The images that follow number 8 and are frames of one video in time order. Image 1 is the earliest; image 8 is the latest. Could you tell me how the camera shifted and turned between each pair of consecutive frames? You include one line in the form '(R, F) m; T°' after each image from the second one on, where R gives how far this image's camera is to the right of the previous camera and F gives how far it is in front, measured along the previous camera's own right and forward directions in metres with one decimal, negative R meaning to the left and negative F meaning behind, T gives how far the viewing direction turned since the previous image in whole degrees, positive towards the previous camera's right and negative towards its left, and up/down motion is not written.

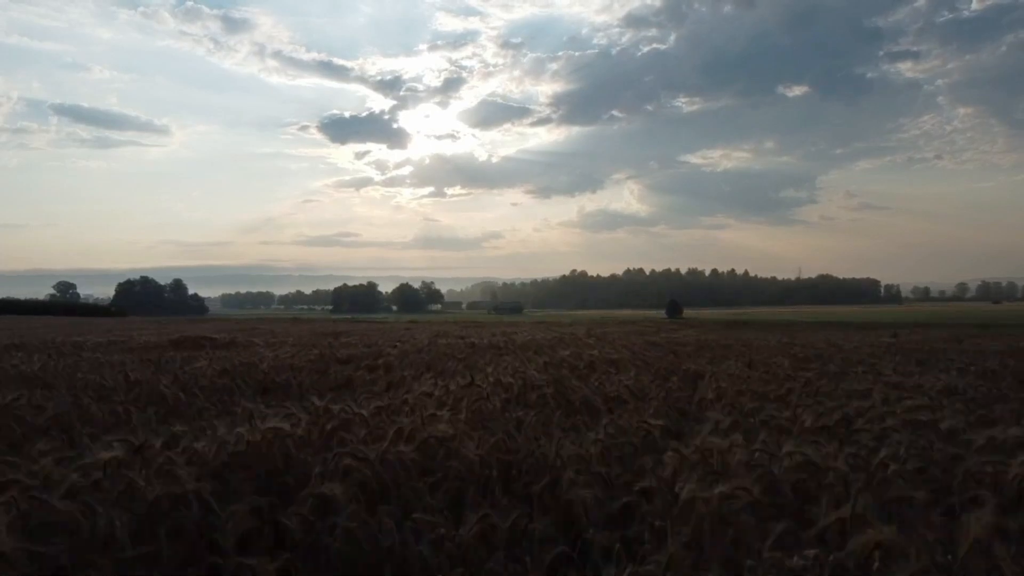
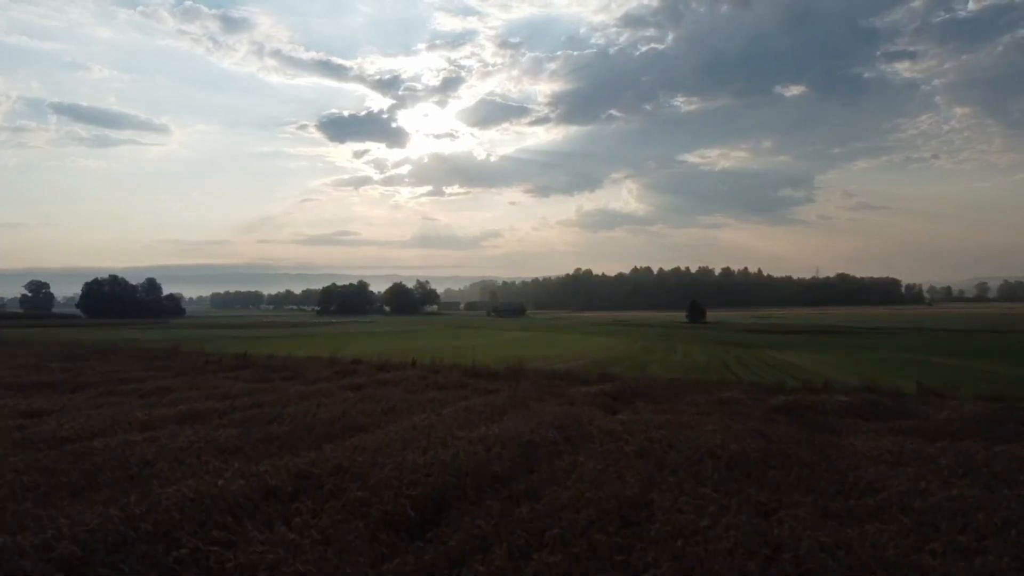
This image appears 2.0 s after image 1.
(-0.3, +5.4) m; 0°
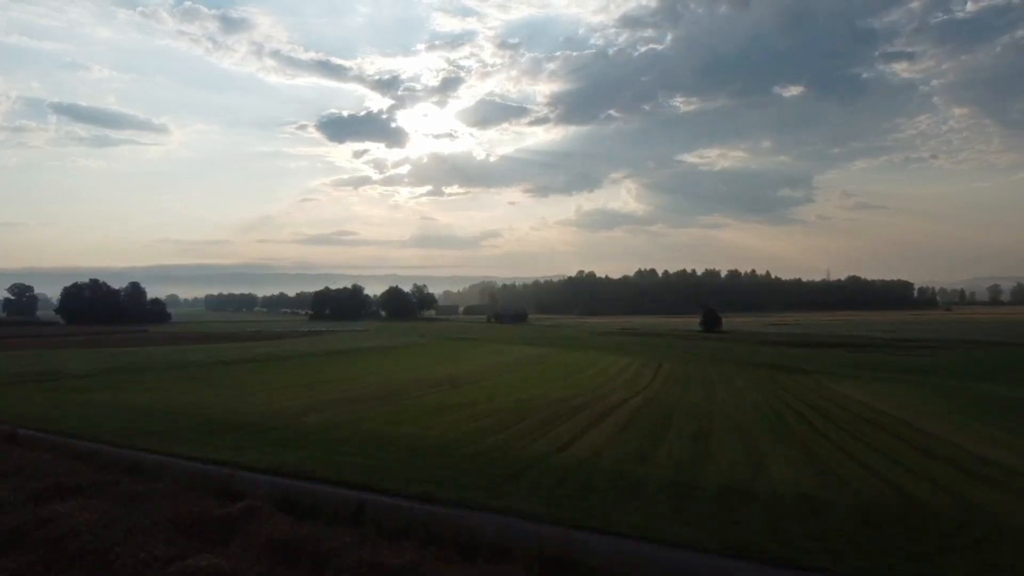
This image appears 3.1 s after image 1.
(-0.2, +3.1) m; 0°
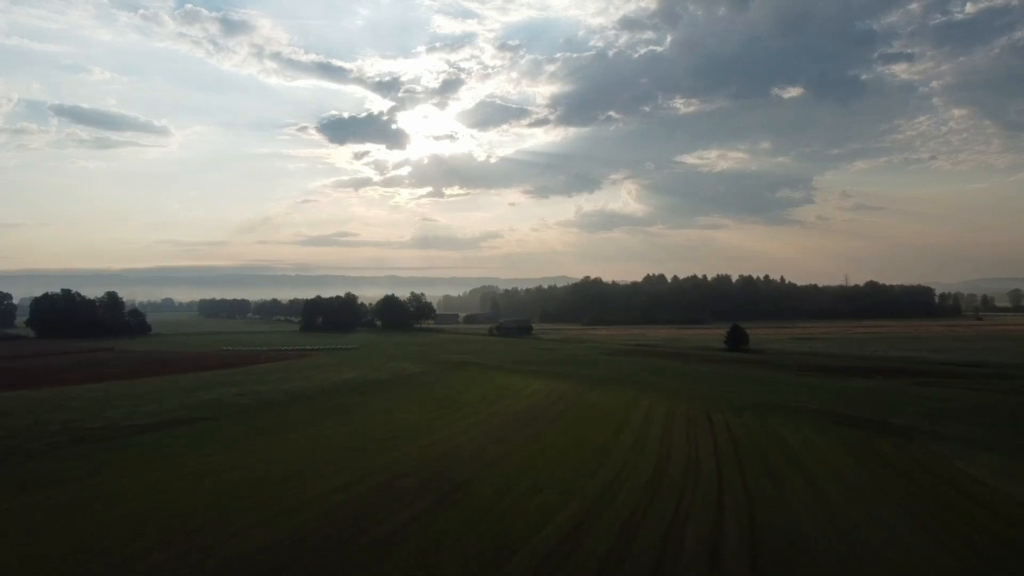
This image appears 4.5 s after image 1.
(-0.3, +4.2) m; 0°
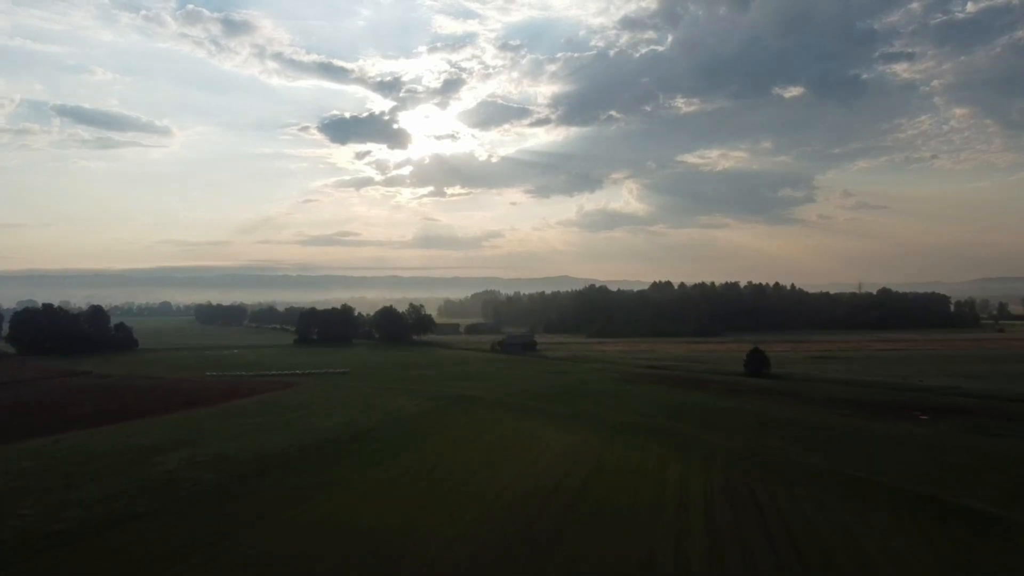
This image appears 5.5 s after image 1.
(-0.1, +2.7) m; 0°
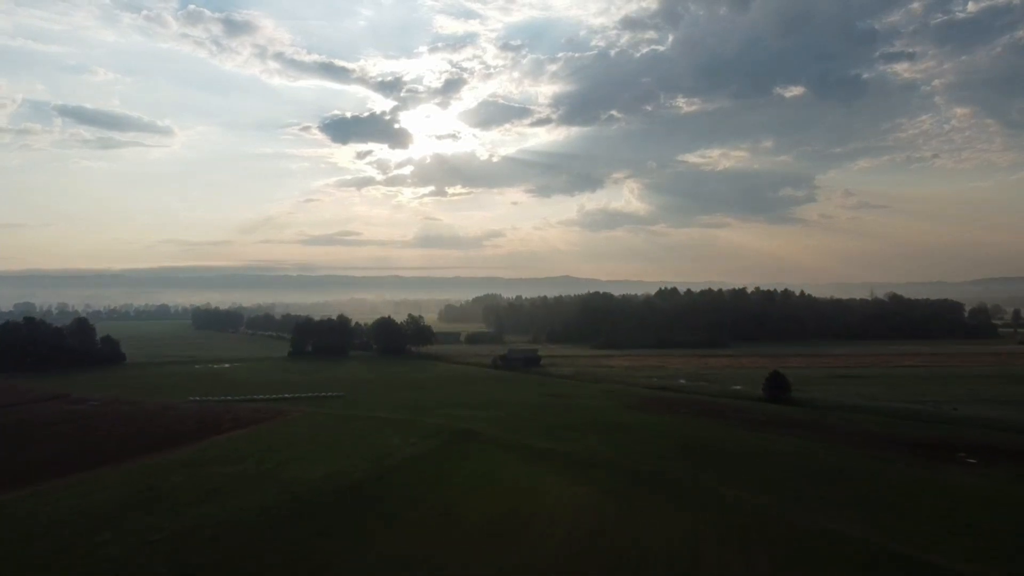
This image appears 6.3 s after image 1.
(-0.1, +2.3) m; 0°
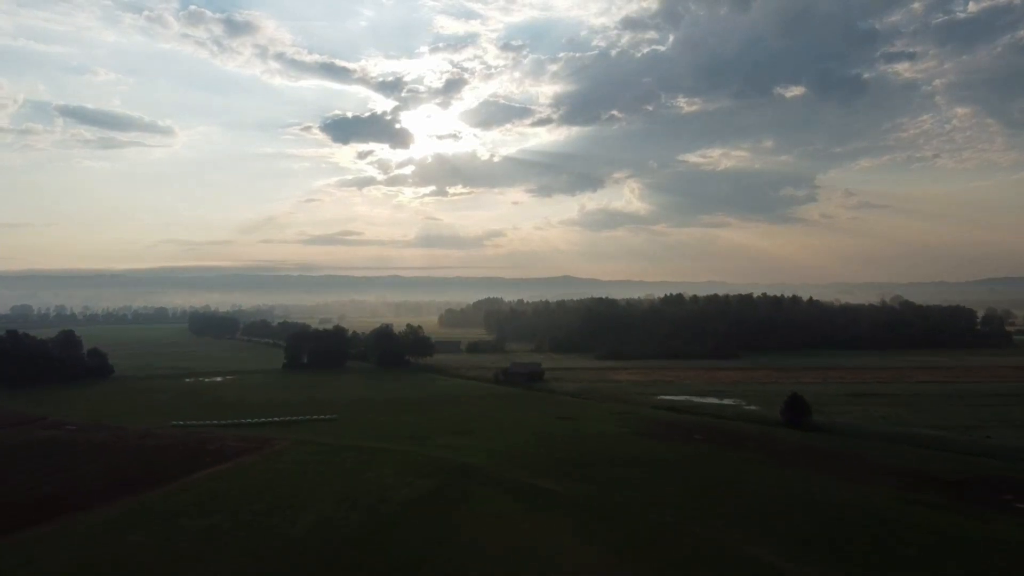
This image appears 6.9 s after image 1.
(-0.1, +2.0) m; 0°
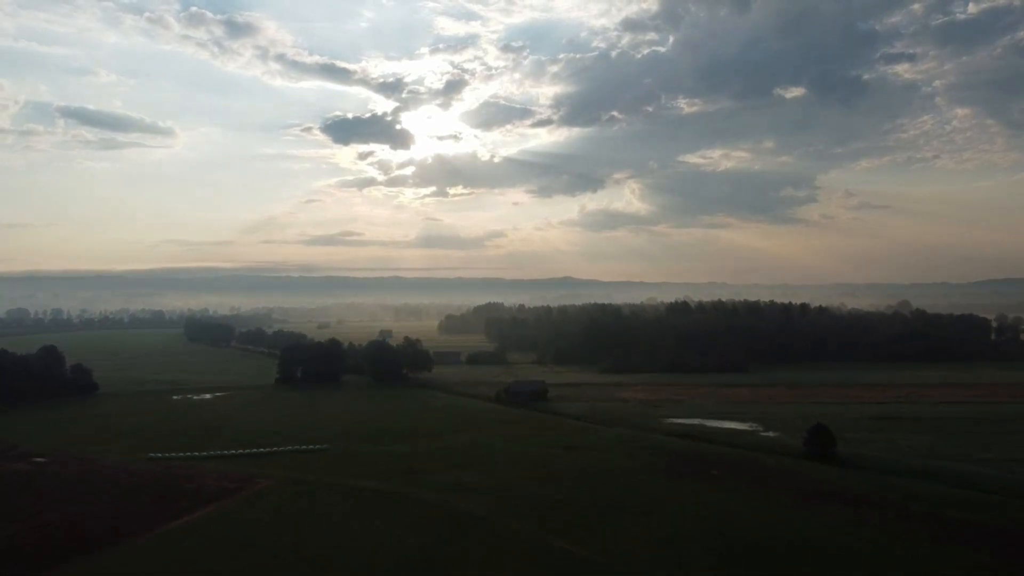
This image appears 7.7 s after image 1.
(-0.1, +2.3) m; 0°
